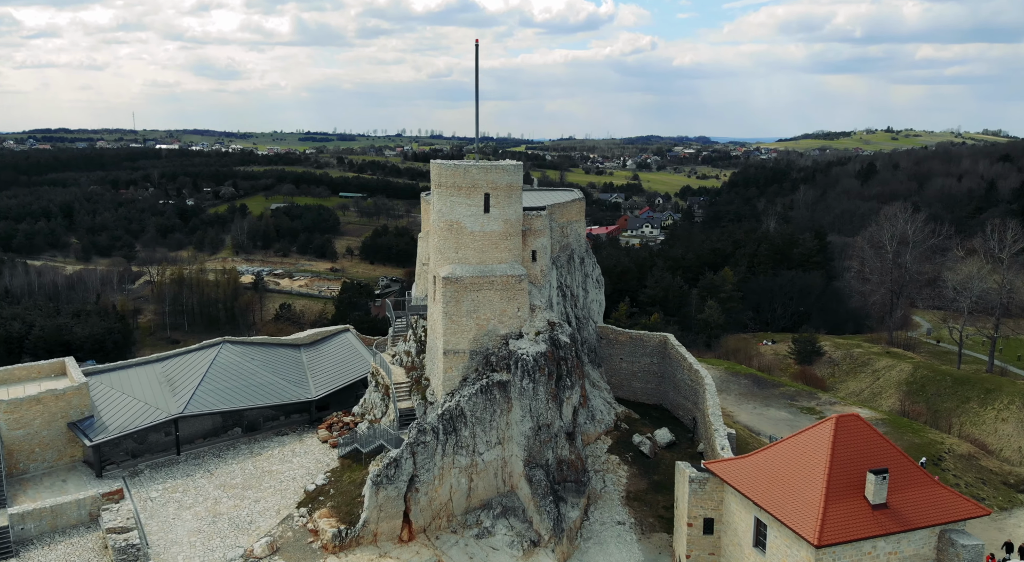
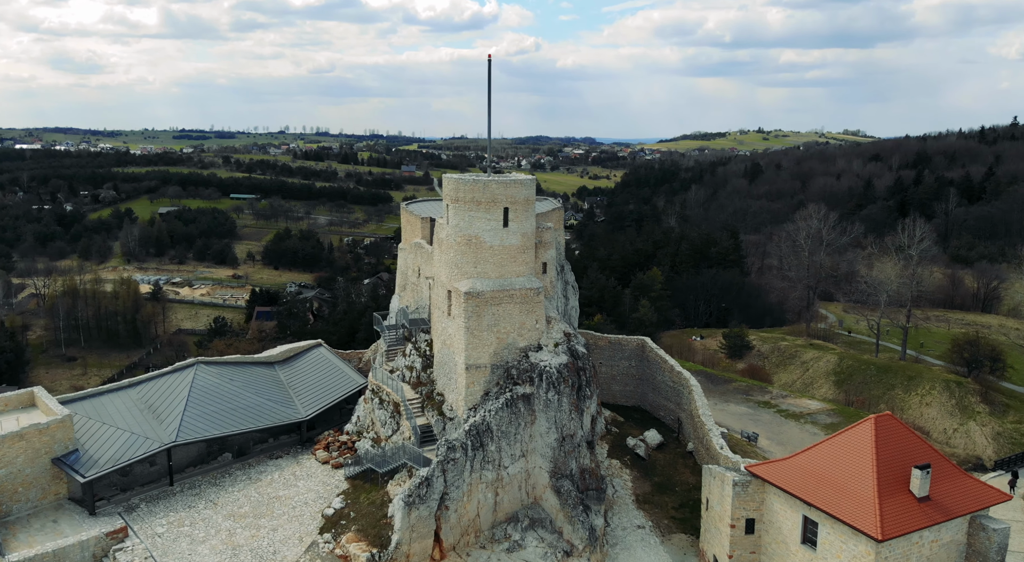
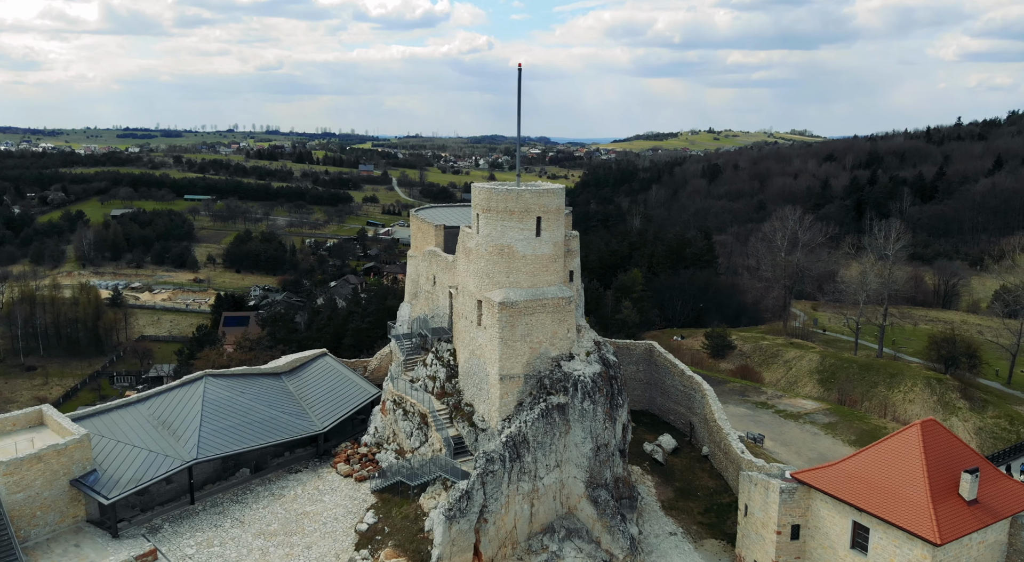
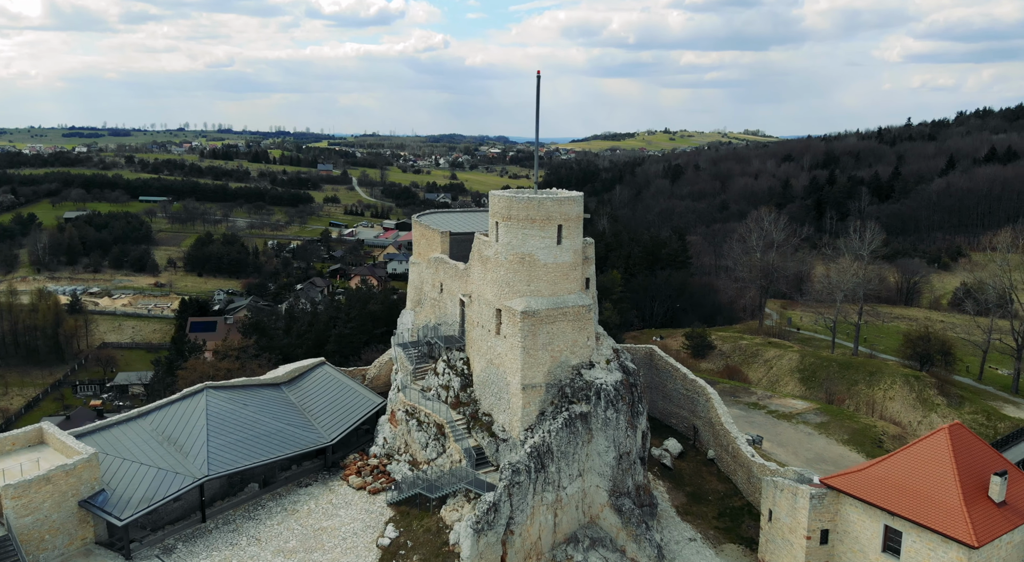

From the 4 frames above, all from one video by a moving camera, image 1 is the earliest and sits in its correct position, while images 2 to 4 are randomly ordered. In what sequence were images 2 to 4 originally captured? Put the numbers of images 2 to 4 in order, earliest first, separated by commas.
2, 3, 4
